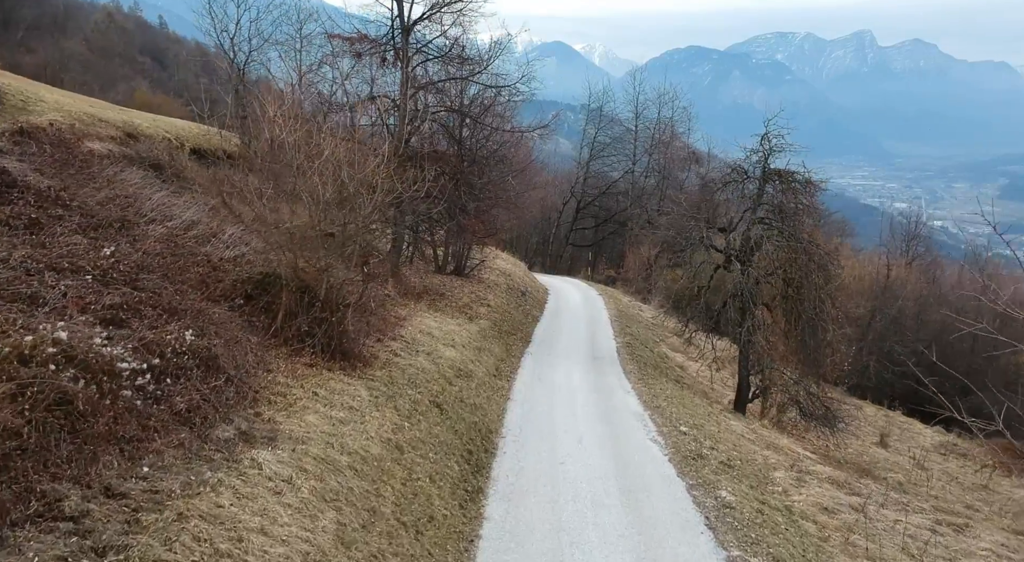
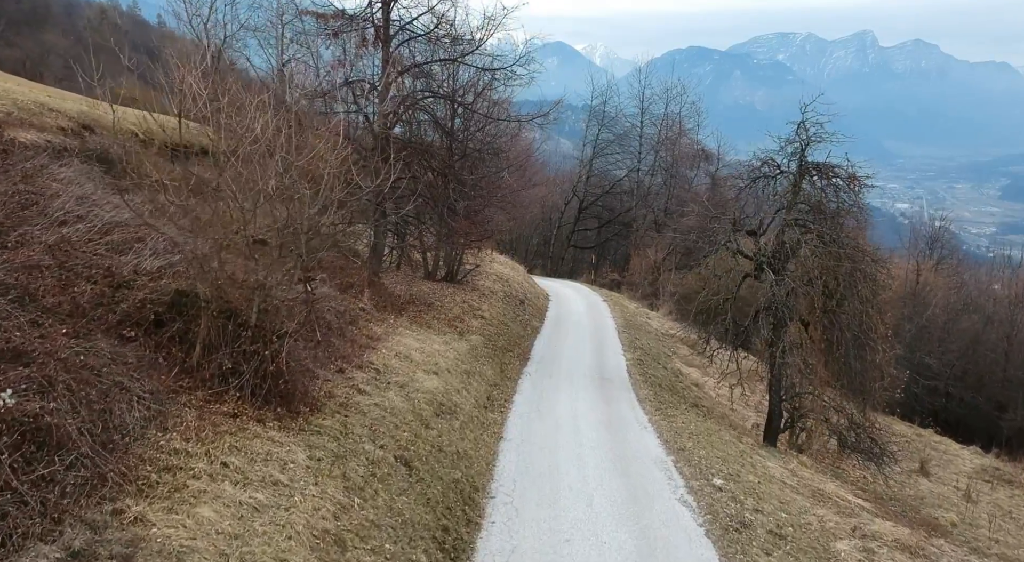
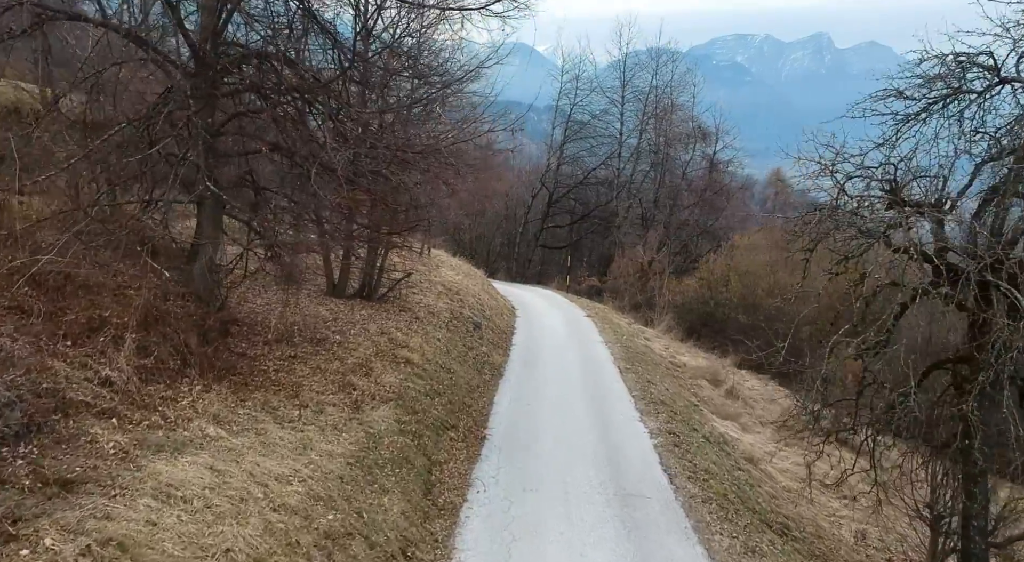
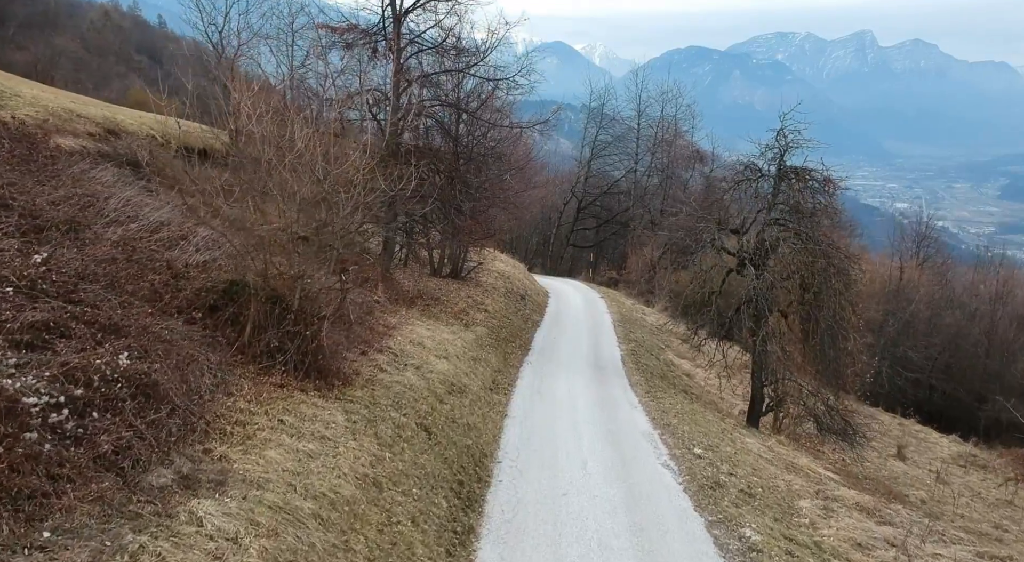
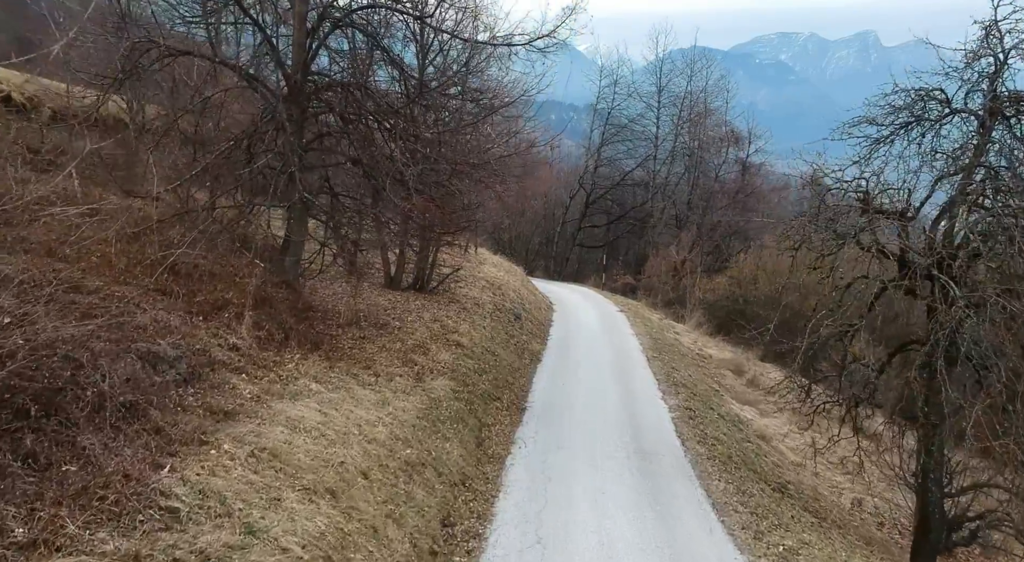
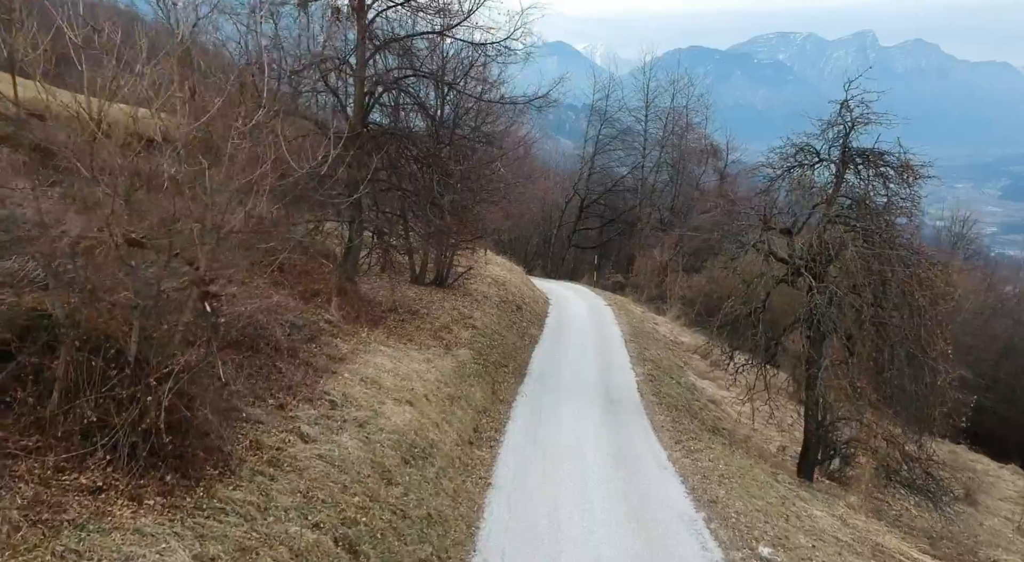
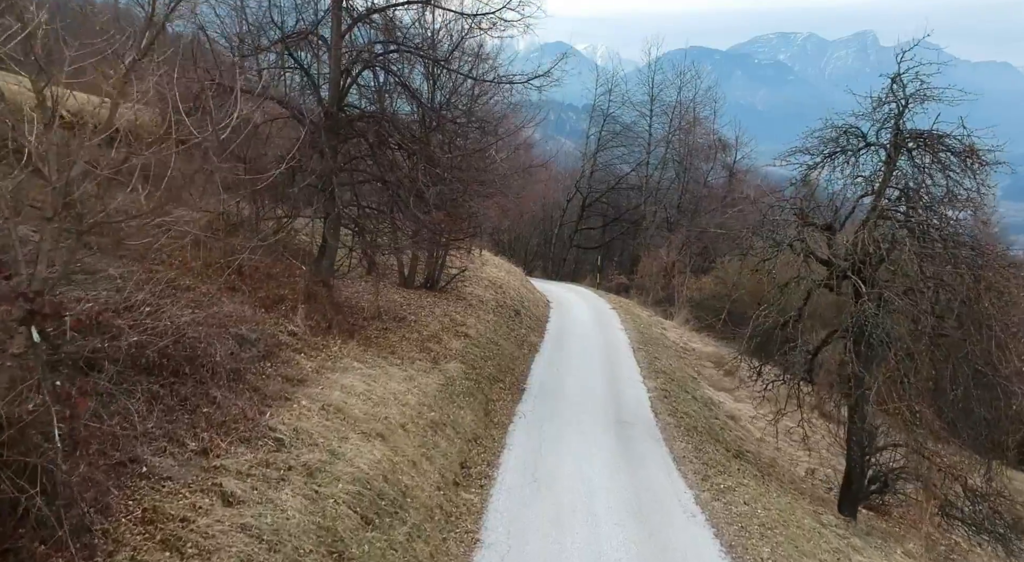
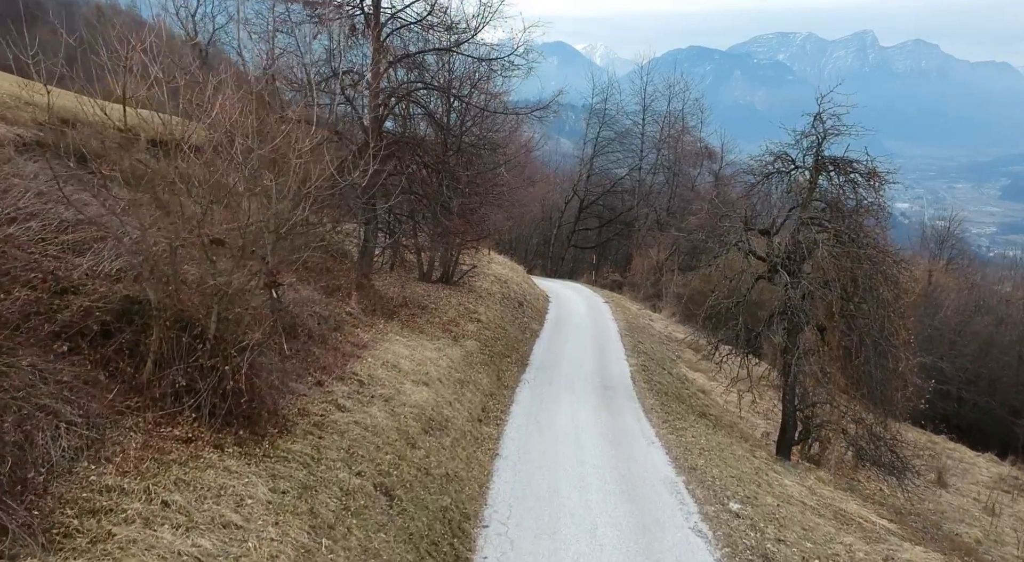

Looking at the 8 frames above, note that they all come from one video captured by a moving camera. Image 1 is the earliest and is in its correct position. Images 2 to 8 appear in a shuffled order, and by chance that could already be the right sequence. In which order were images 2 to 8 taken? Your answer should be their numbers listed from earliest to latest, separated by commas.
4, 2, 8, 6, 7, 5, 3
